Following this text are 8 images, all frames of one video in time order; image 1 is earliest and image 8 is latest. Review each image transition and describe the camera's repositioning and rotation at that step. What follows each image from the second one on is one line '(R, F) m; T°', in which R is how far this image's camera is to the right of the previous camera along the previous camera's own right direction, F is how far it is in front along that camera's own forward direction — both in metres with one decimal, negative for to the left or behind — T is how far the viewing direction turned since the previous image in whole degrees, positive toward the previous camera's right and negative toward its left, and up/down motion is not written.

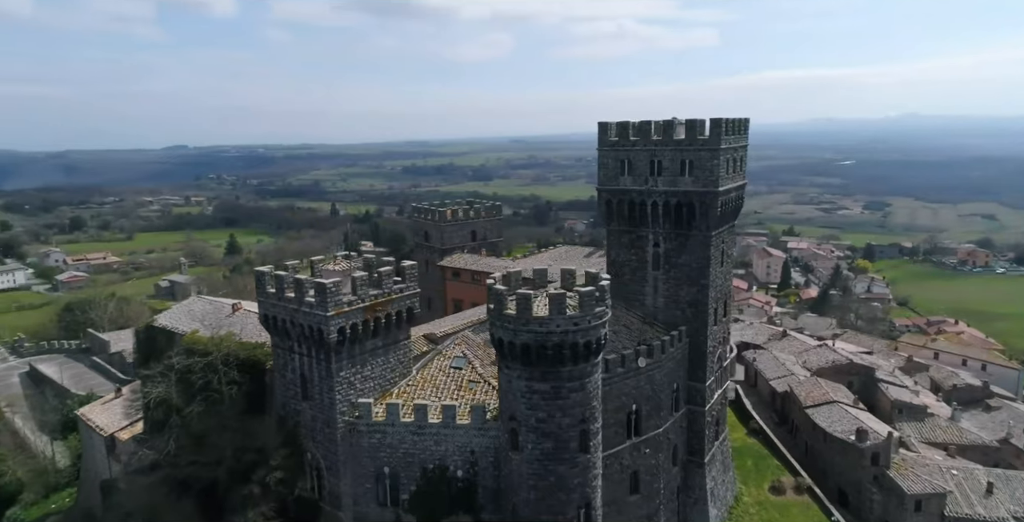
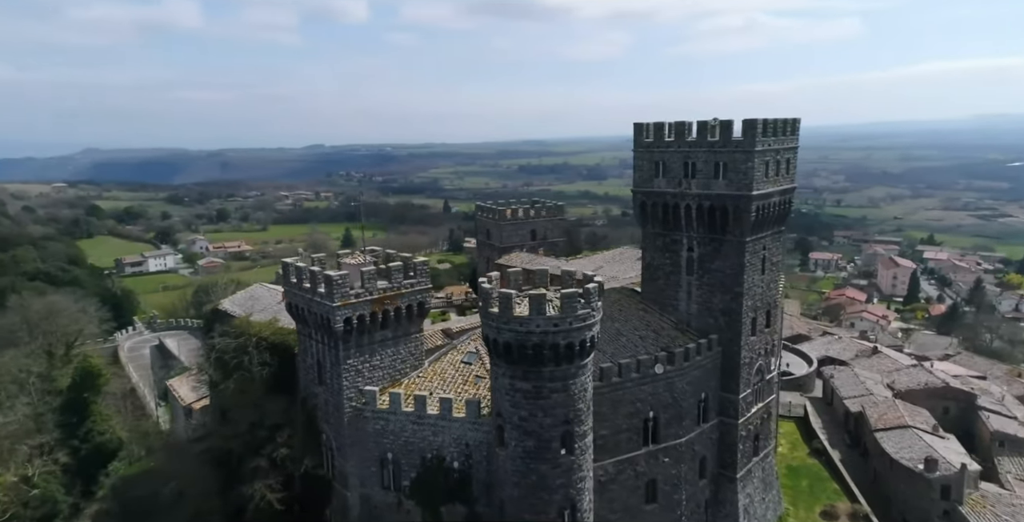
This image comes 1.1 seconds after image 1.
(+4.3, -0.1) m; -11°
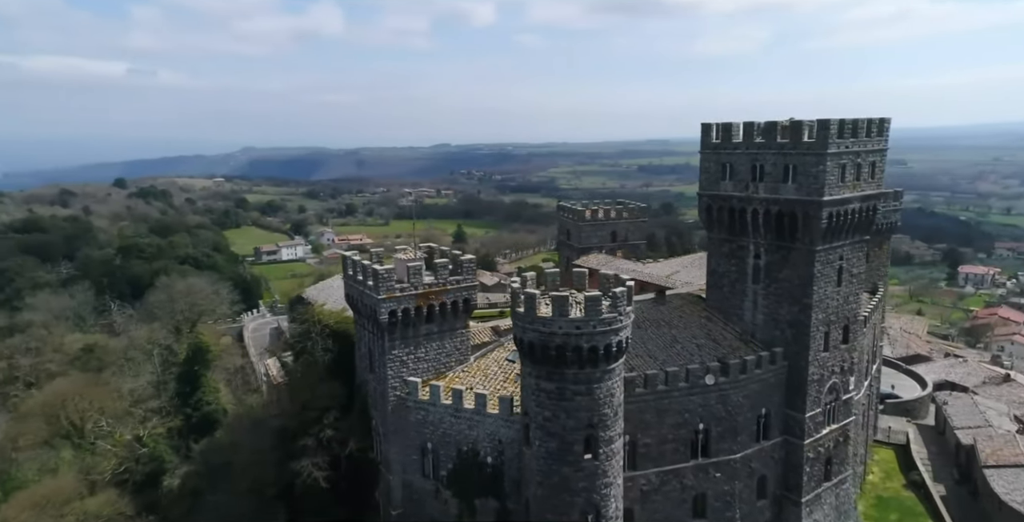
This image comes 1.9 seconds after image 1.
(+3.0, +0.1) m; -11°
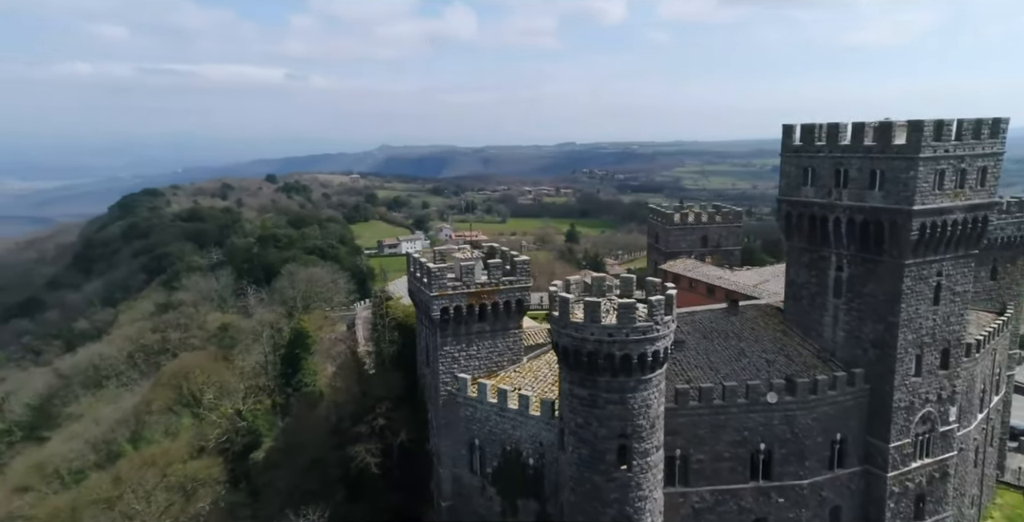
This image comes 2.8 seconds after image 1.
(+2.8, +0.4) m; -11°
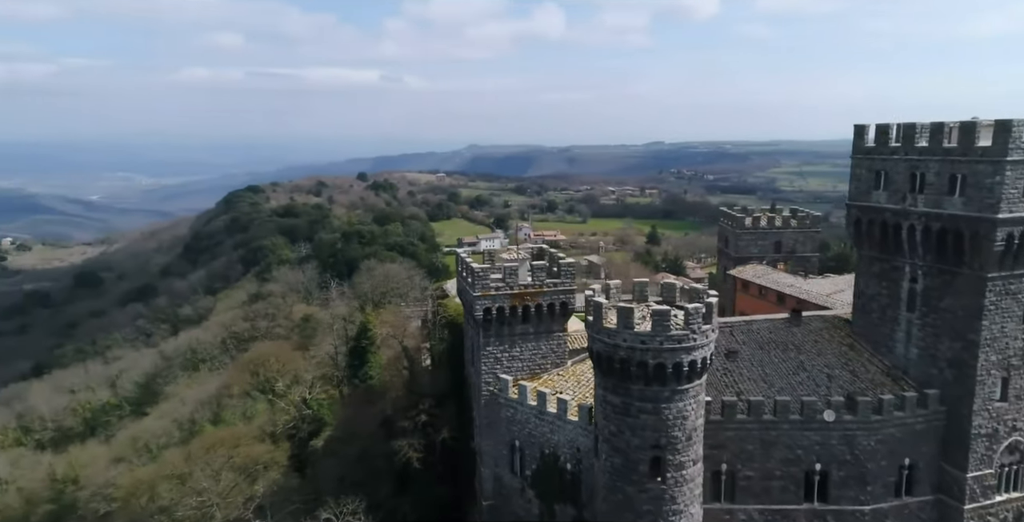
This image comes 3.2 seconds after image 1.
(+1.6, +0.3) m; -8°
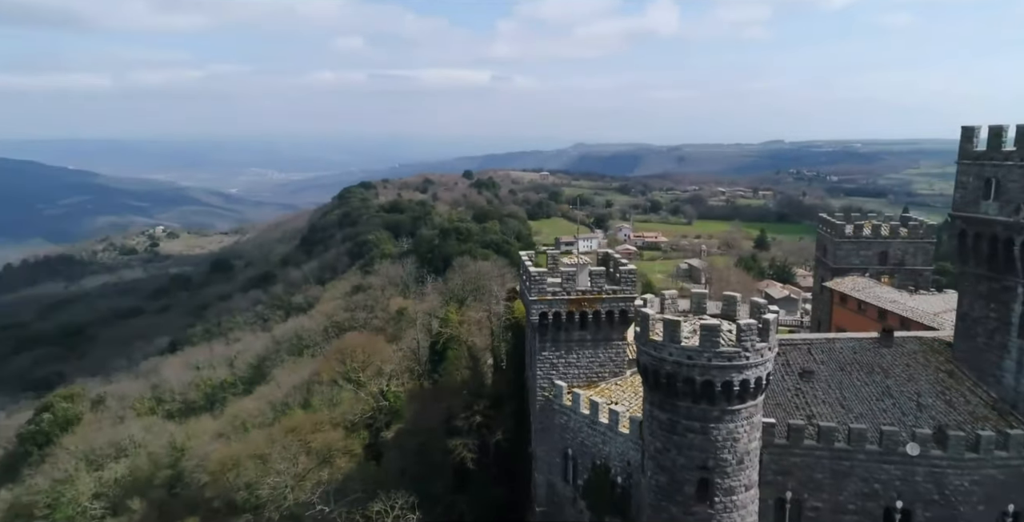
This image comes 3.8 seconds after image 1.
(+1.8, +0.6) m; -9°
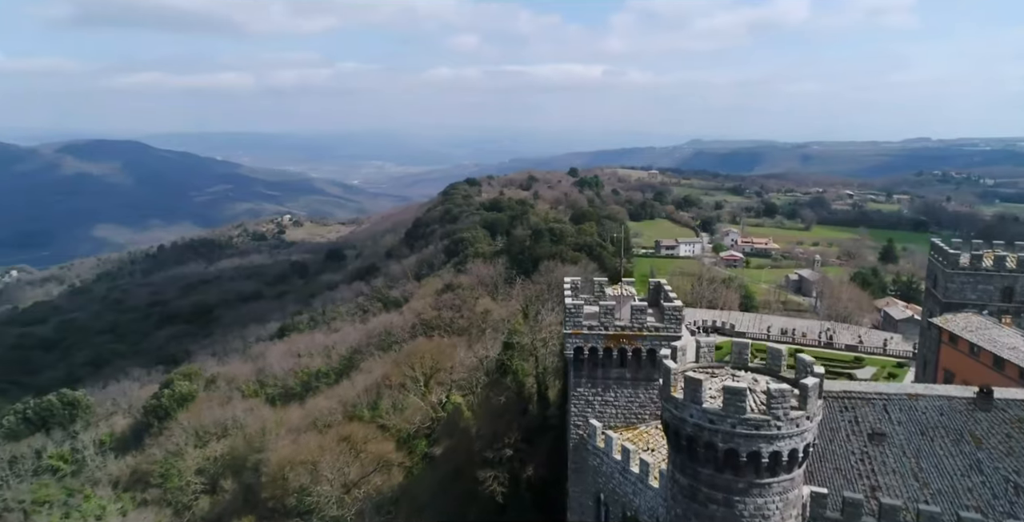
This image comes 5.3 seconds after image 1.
(+2.6, +1.5) m; -10°
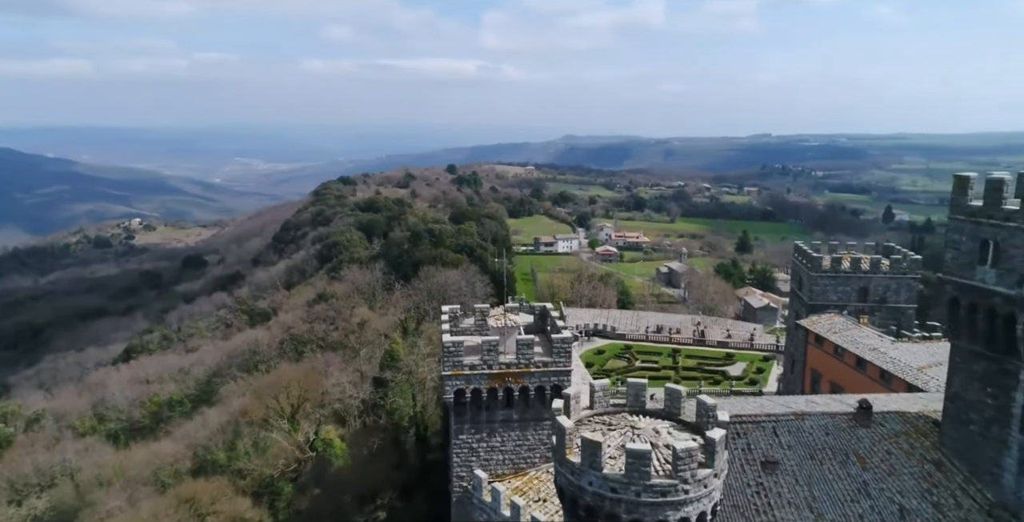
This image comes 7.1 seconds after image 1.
(+0.3, +2.4) m; +10°
